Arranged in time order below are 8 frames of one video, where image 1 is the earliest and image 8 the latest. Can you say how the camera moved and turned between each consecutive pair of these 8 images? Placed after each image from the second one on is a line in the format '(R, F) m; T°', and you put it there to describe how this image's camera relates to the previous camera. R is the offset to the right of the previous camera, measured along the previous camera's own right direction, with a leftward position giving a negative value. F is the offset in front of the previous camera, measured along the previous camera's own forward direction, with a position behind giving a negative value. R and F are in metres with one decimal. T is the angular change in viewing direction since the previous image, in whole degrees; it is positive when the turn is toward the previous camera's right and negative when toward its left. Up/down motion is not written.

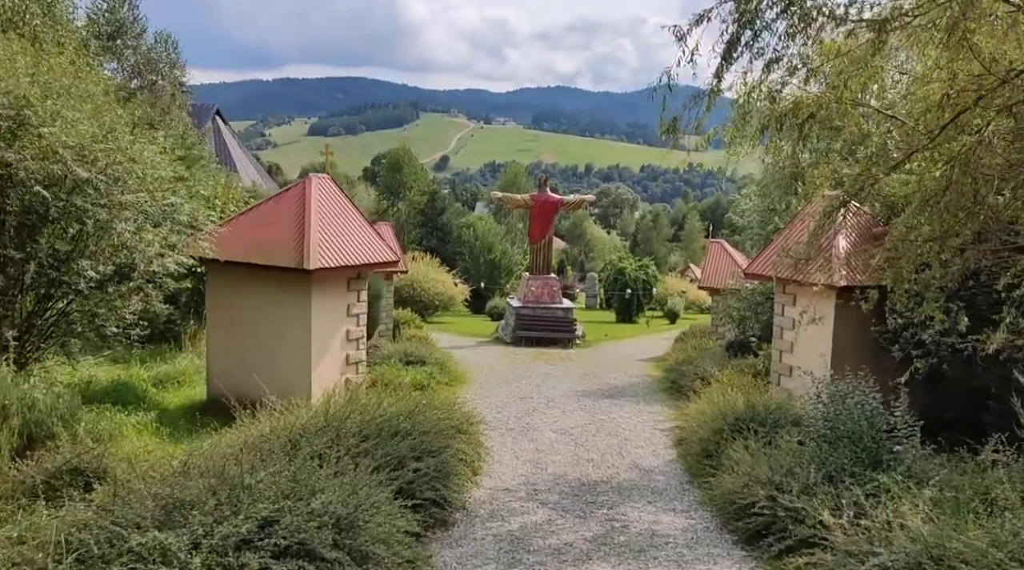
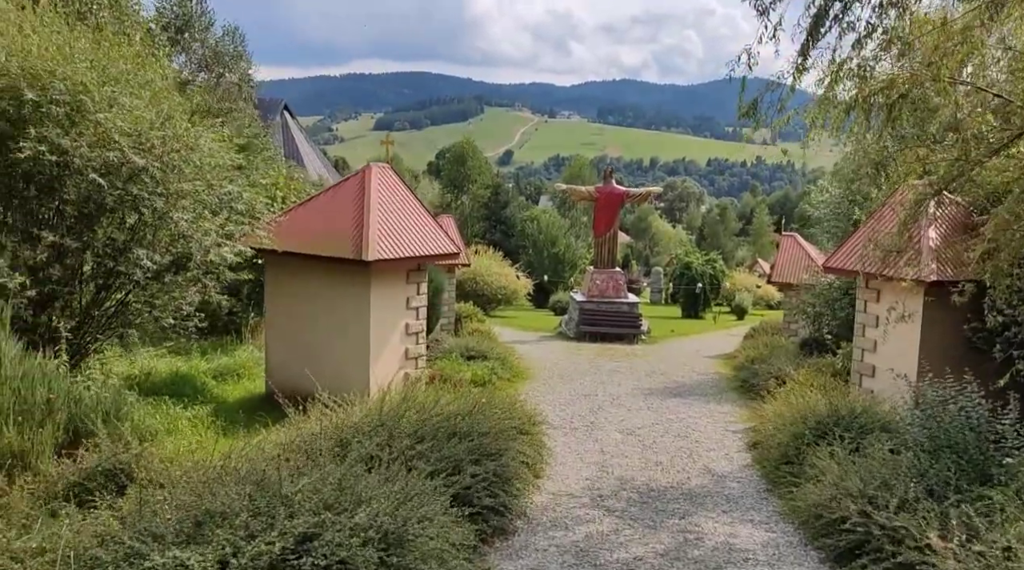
(0.0, +0.4) m; -4°
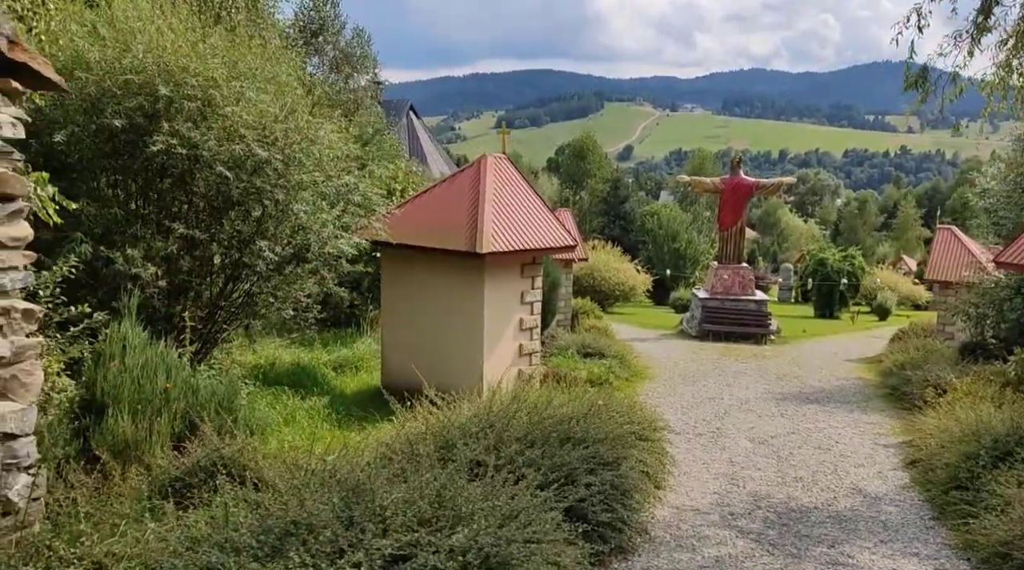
(0.0, +0.5) m; -8°
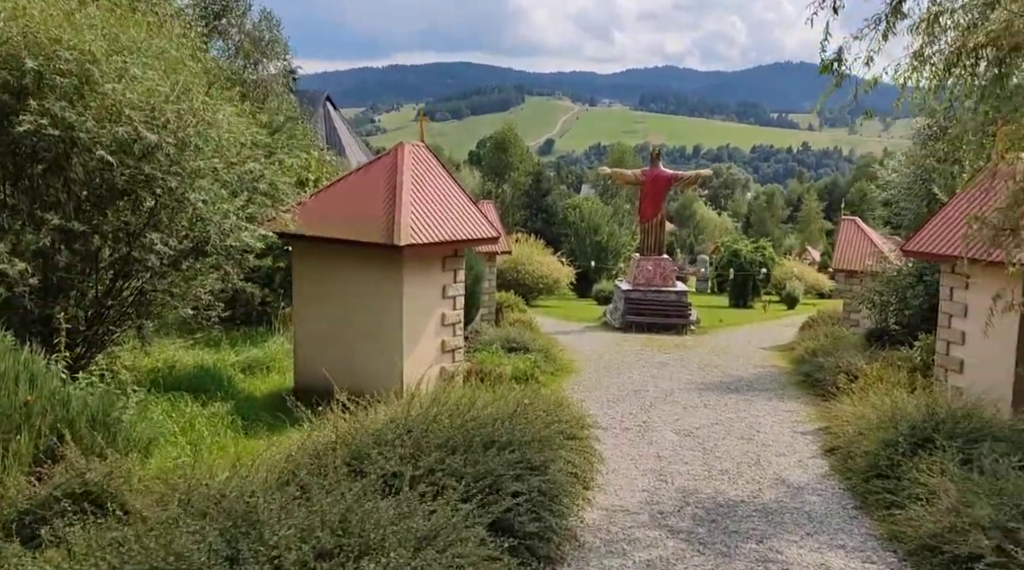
(0.0, +0.3) m; +5°
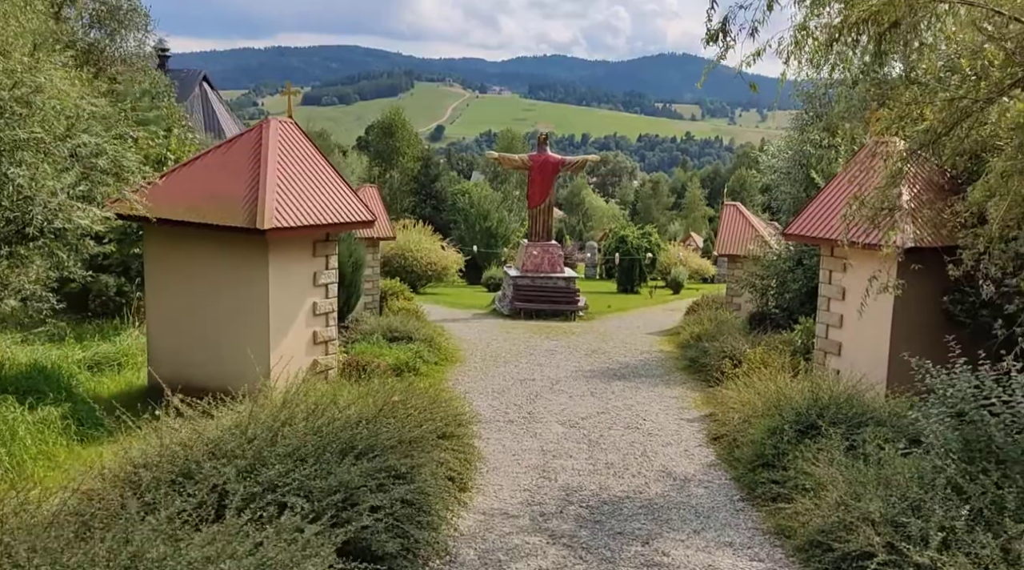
(+0.1, +0.4) m; +7°
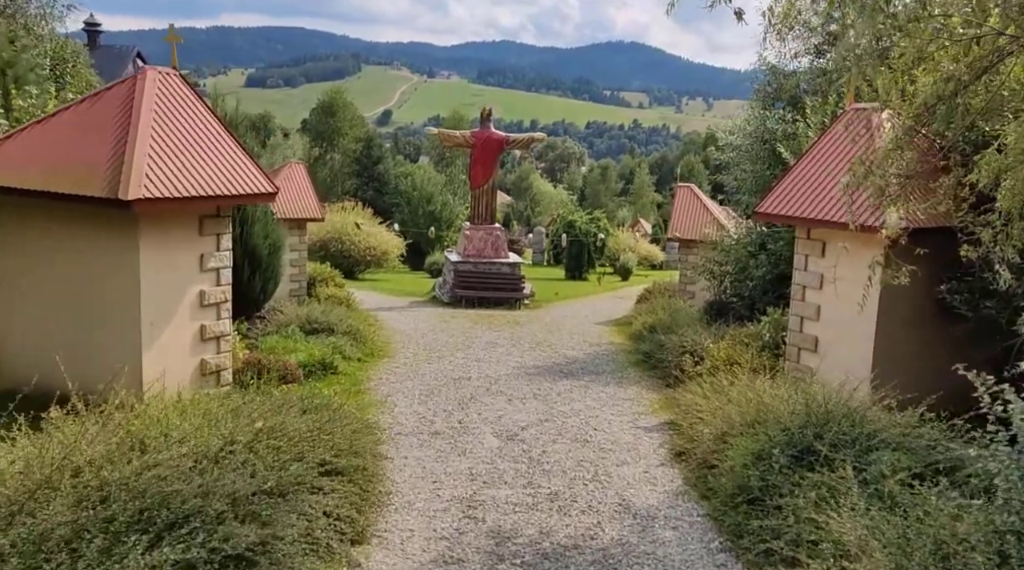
(+0.2, +1.3) m; +3°
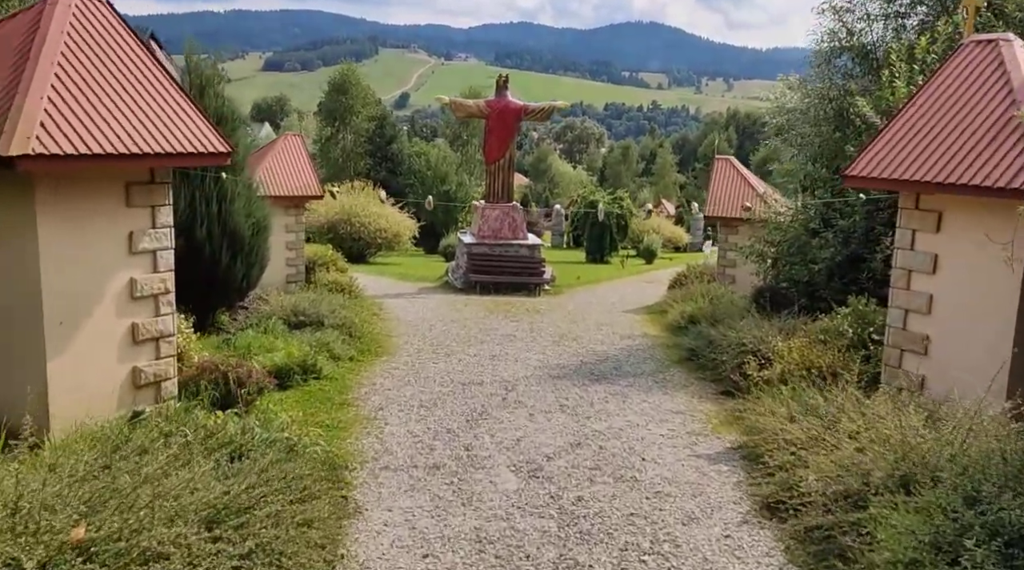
(0.0, +1.6) m; -1°
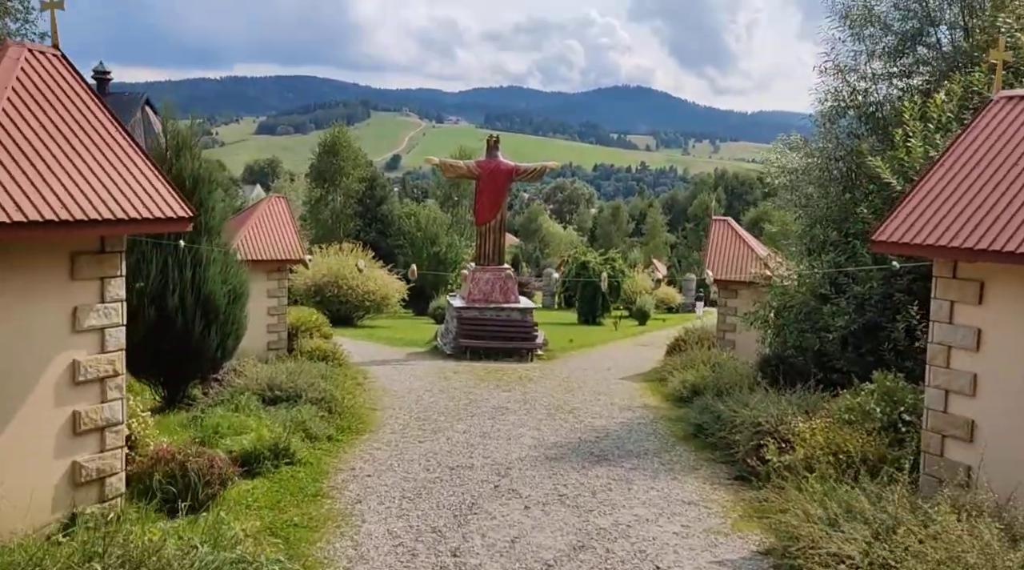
(0.0, +0.6) m; +1°
